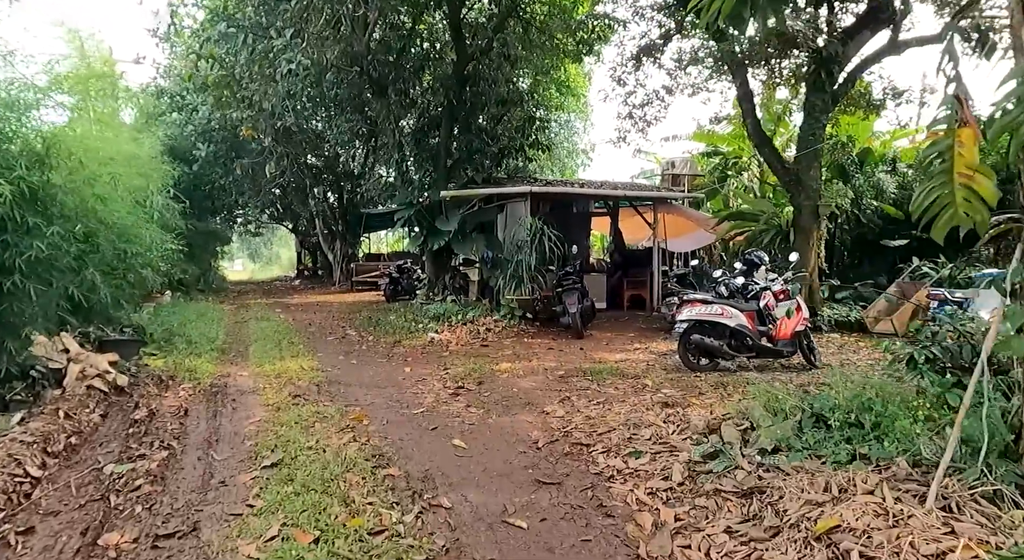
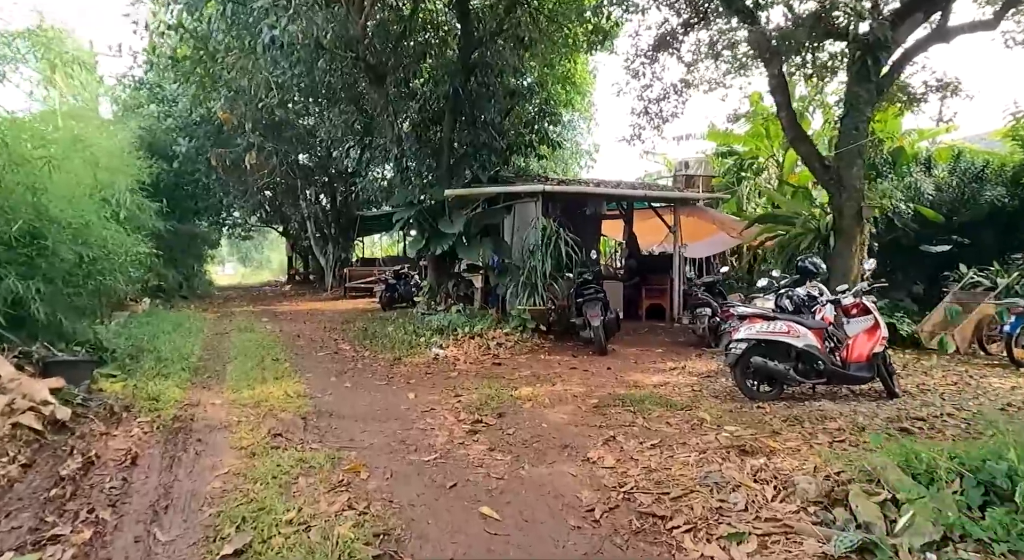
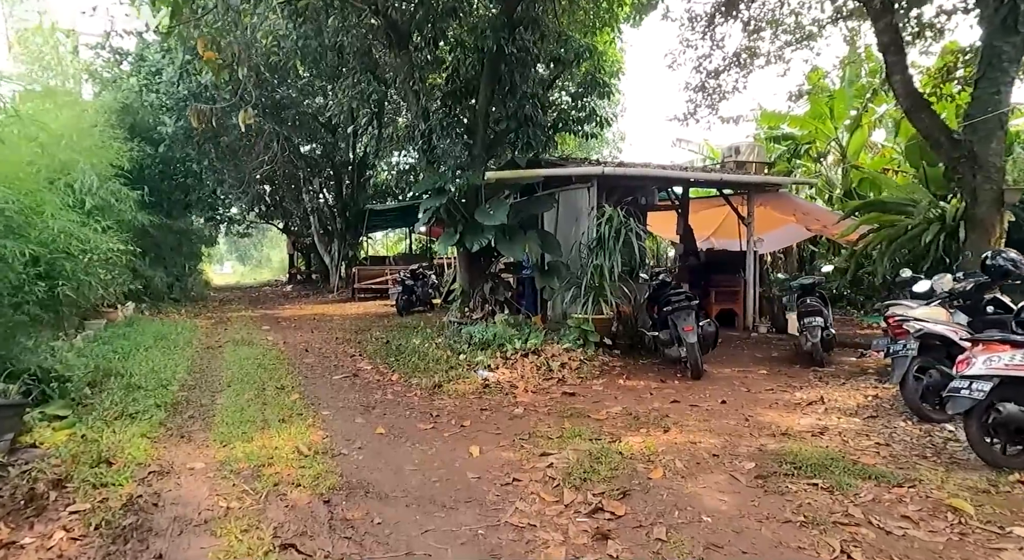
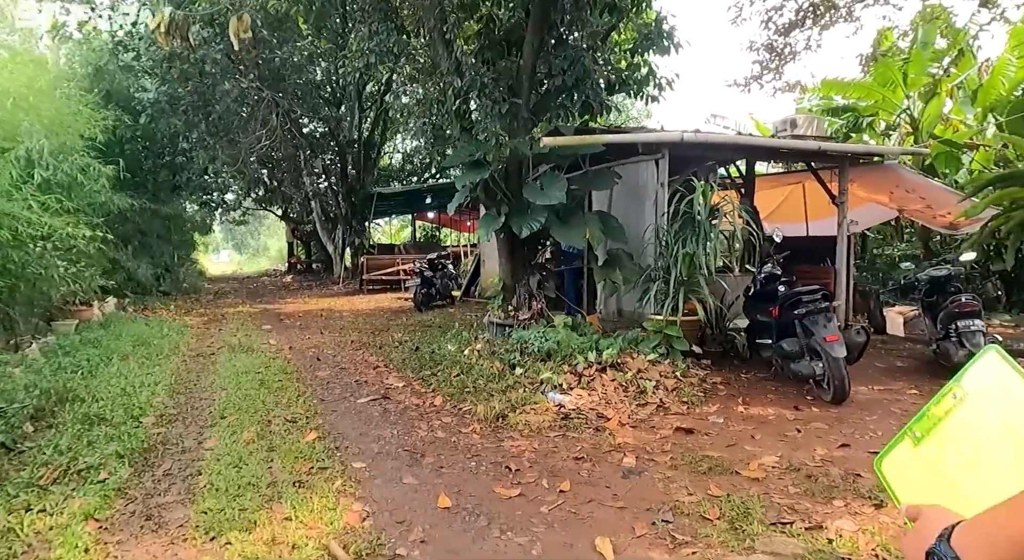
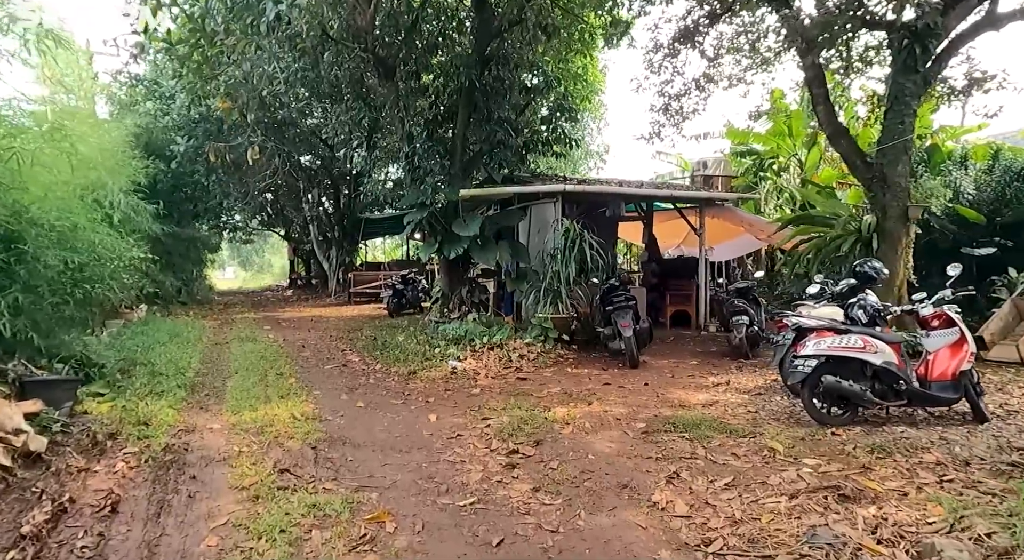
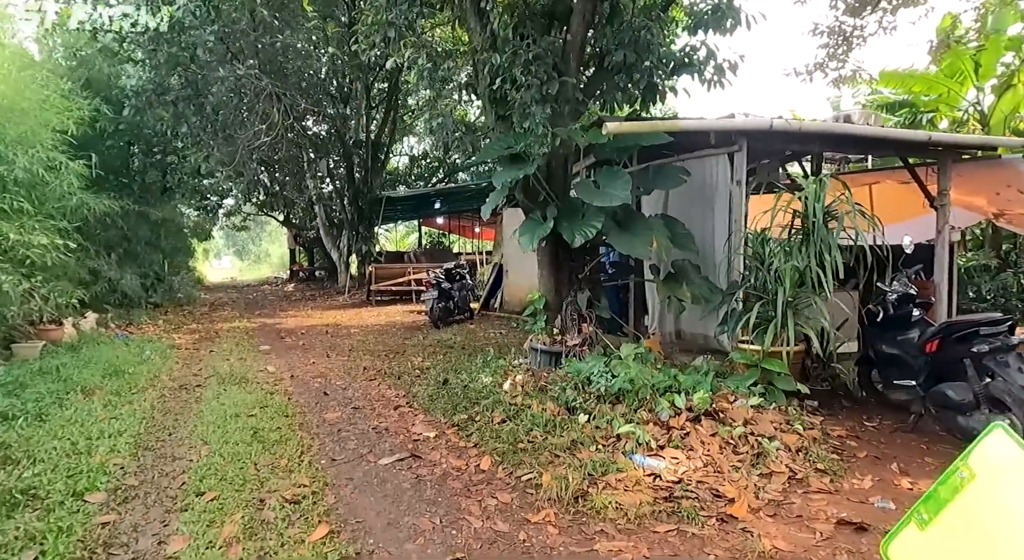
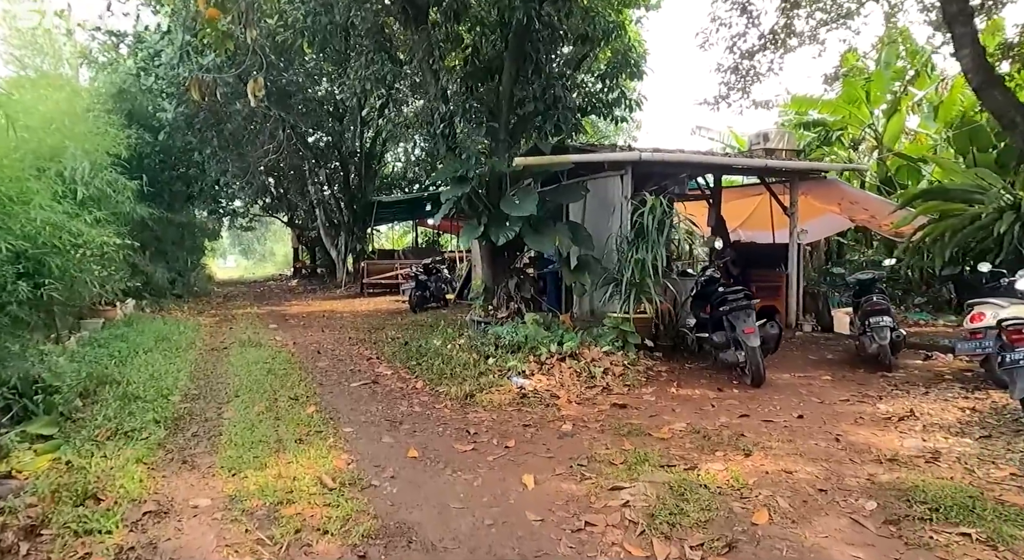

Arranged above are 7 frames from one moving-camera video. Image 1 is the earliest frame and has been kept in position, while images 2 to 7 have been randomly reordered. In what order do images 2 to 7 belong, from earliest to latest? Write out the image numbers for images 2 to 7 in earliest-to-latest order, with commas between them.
2, 5, 3, 7, 4, 6
